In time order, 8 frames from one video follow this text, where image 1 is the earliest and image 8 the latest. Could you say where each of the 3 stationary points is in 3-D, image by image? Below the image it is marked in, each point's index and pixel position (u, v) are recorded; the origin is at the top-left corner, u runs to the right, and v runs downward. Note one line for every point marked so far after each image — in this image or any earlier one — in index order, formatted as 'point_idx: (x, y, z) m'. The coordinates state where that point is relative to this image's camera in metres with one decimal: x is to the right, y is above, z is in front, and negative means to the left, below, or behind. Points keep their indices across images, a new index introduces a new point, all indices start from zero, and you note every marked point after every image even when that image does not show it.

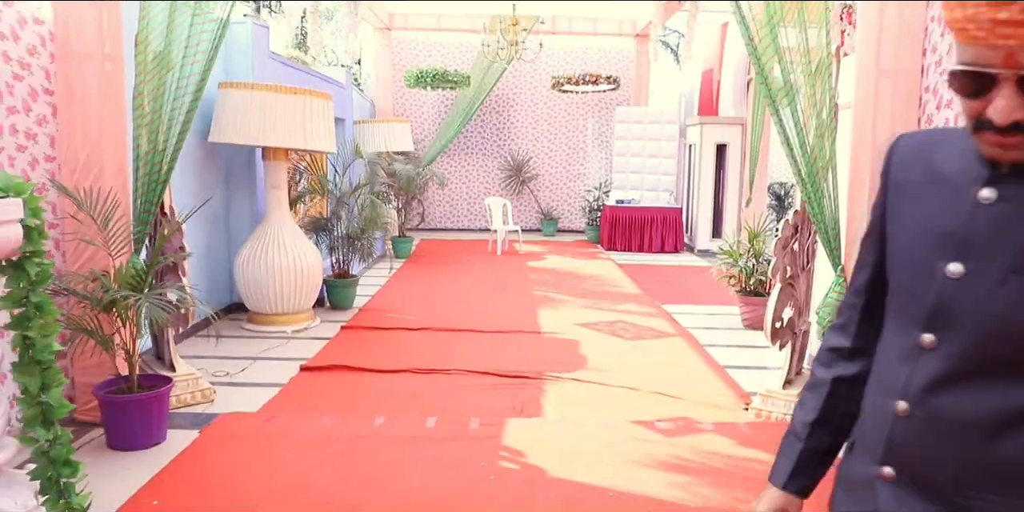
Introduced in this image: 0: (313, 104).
0: (-1.3, +1.0, +4.9) m
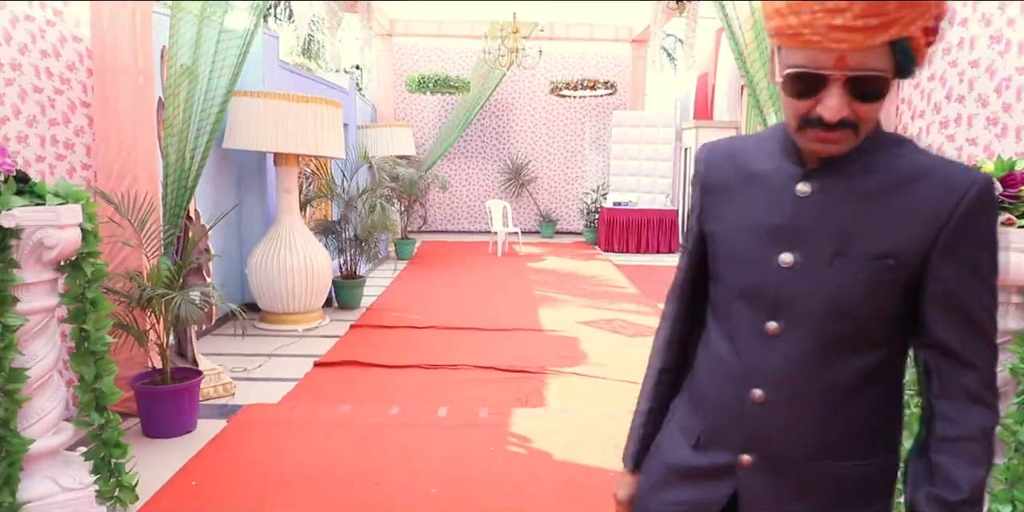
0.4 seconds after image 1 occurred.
0: (-1.3, +1.0, +5.1) m
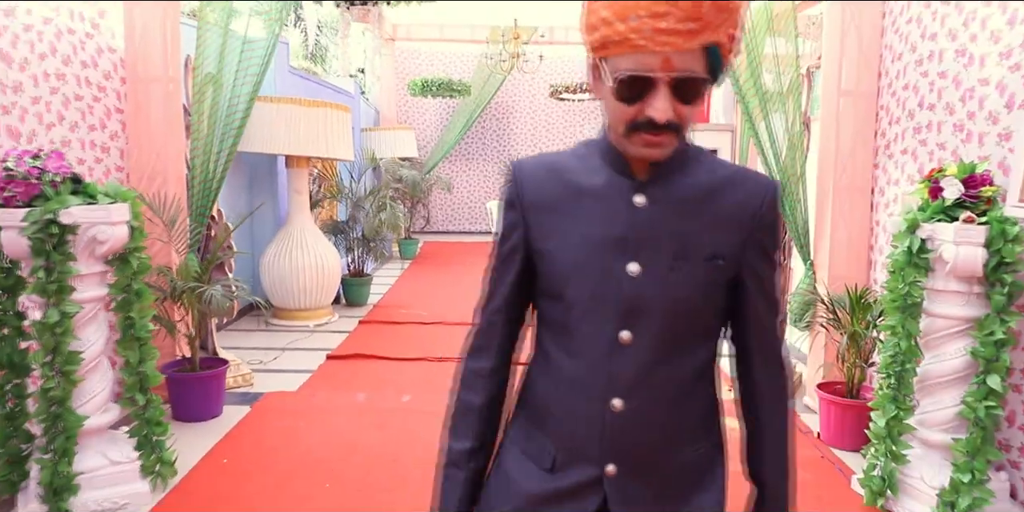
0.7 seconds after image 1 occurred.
0: (-1.3, +1.0, +5.4) m
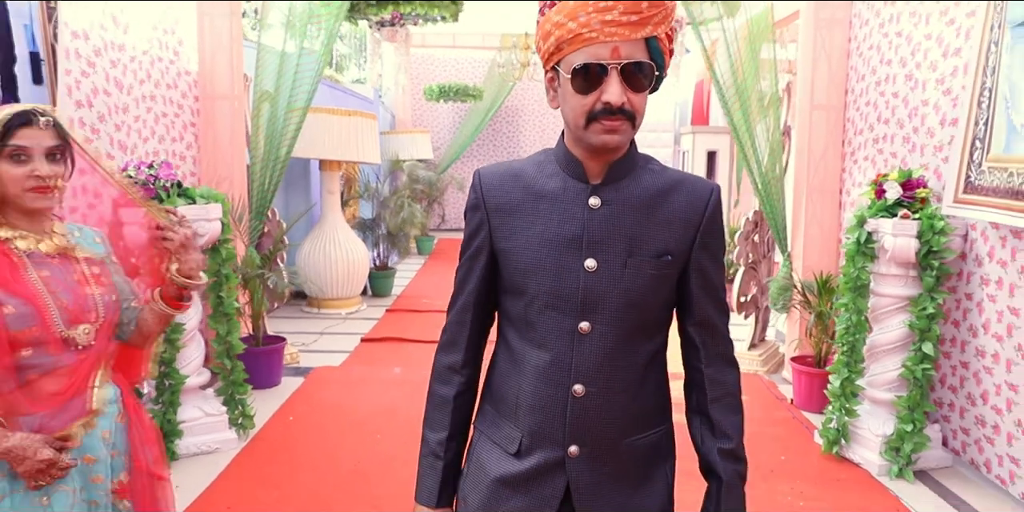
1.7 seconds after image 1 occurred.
0: (-1.2, +1.0, +5.9) m
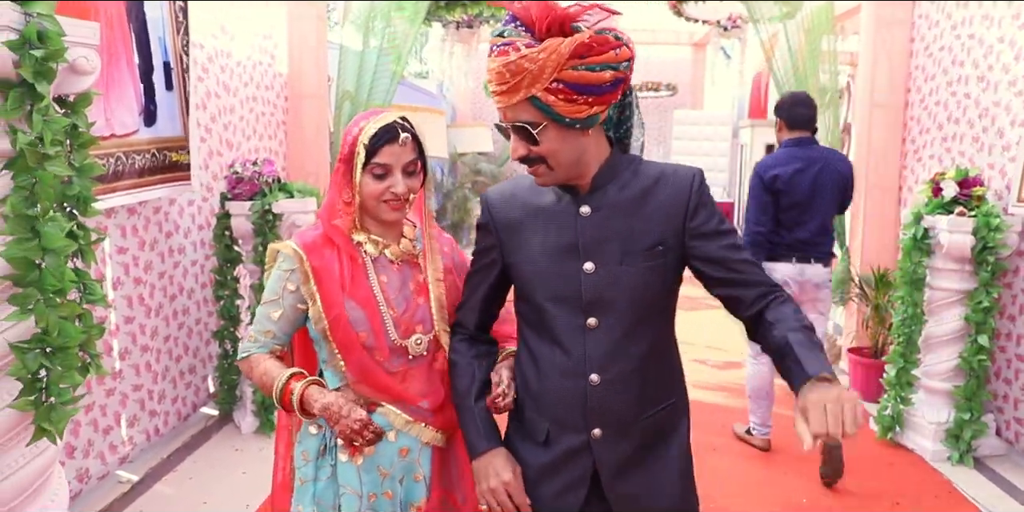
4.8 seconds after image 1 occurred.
0: (-0.7, +1.1, +6.2) m
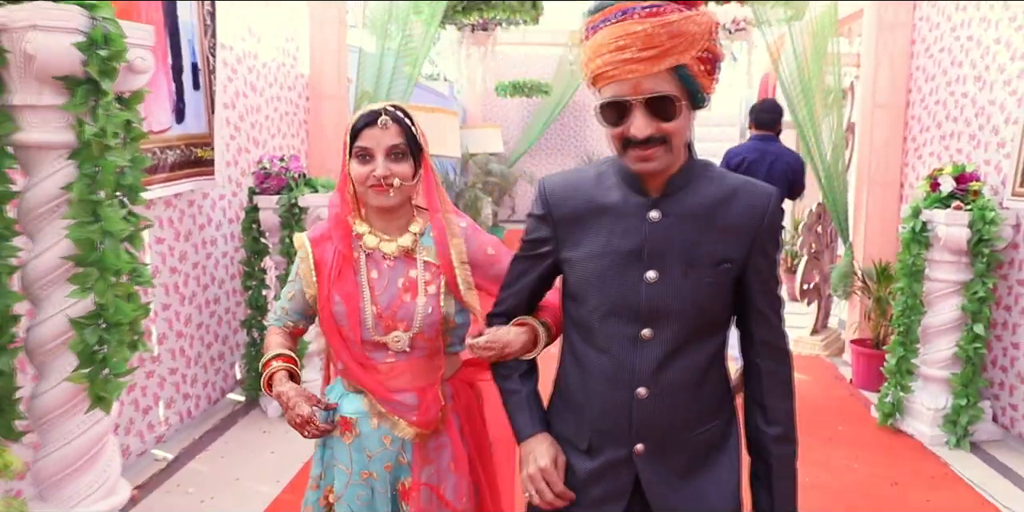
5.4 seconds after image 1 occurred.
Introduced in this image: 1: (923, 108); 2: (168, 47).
0: (-0.6, +1.1, +6.3) m
1: (+2.1, +0.8, +3.9) m
2: (-1.3, +0.8, +2.8) m
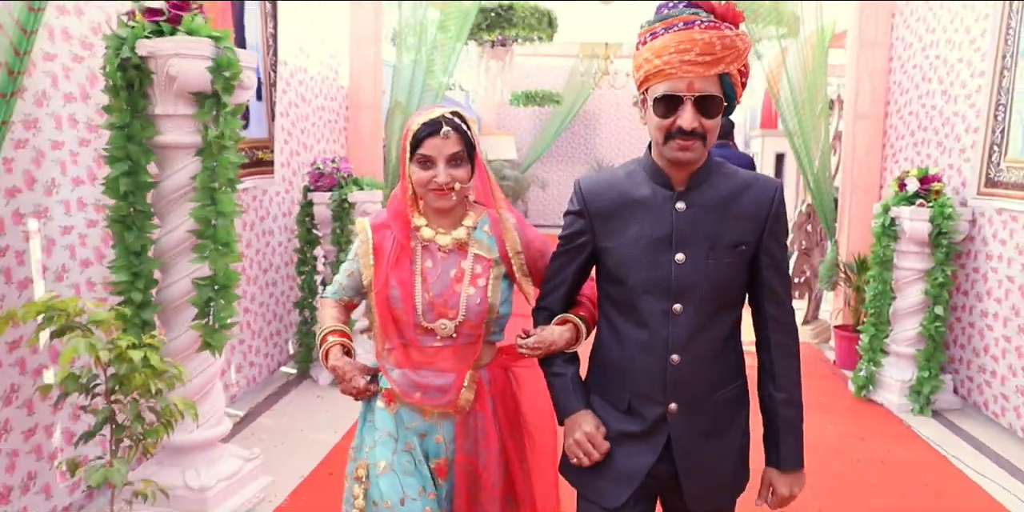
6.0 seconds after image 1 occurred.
0: (-0.4, +1.1, +6.8) m
1: (+2.2, +0.8, +4.3) m
2: (-1.2, +0.8, +3.3) m
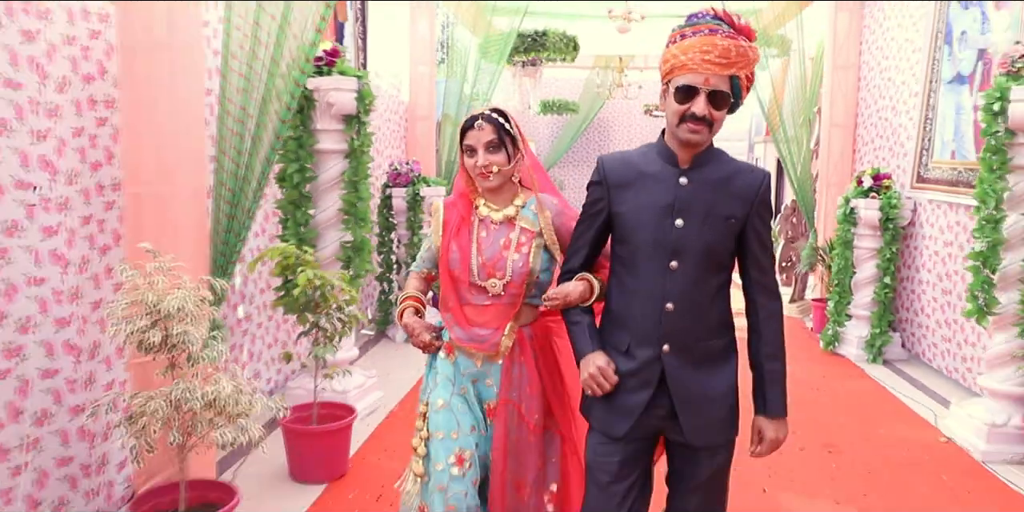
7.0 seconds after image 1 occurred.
0: (-0.2, +1.2, +7.8) m
1: (+2.4, +0.9, +5.3) m
2: (-0.9, +0.9, +4.3) m
